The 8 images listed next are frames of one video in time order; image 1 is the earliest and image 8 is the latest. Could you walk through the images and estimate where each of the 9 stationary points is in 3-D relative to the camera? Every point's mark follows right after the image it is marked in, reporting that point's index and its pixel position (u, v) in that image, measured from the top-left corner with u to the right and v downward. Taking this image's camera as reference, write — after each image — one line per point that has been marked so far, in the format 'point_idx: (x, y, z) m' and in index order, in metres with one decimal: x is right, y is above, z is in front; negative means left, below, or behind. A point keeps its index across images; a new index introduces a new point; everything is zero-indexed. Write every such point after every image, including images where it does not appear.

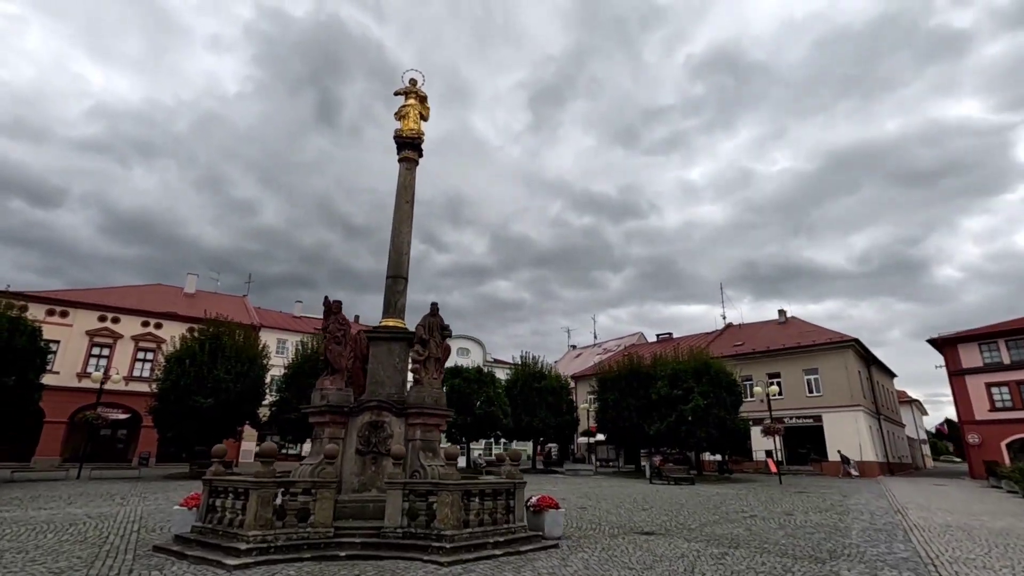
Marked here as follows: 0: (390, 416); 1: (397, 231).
0: (-2.1, -2.3, +9.4) m
1: (-2.4, +1.2, +11.3) m
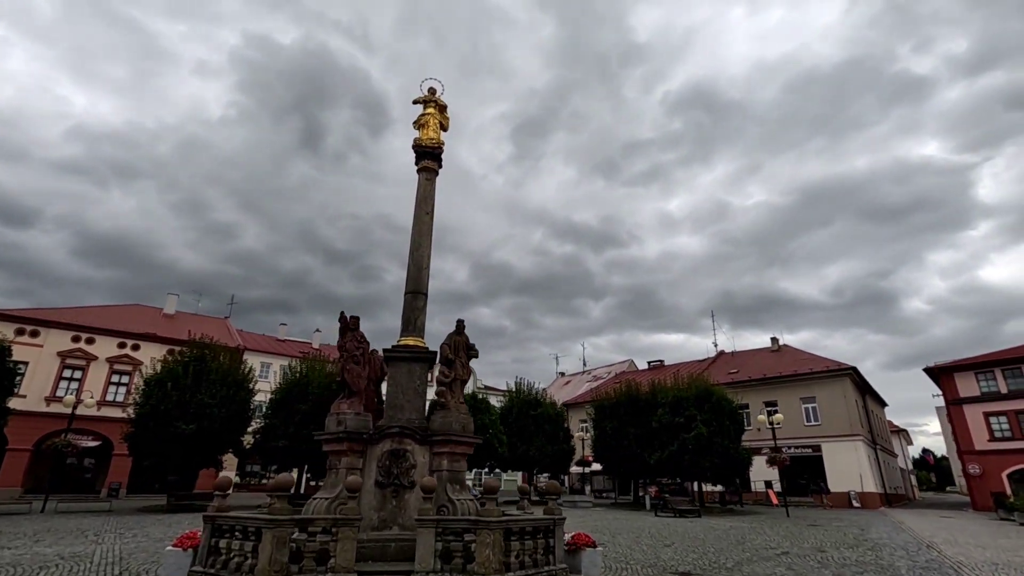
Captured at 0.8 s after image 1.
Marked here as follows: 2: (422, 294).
0: (-1.6, -2.5, +8.5) m
1: (-1.9, +0.9, +10.6) m
2: (-1.7, -0.1, +10.2) m
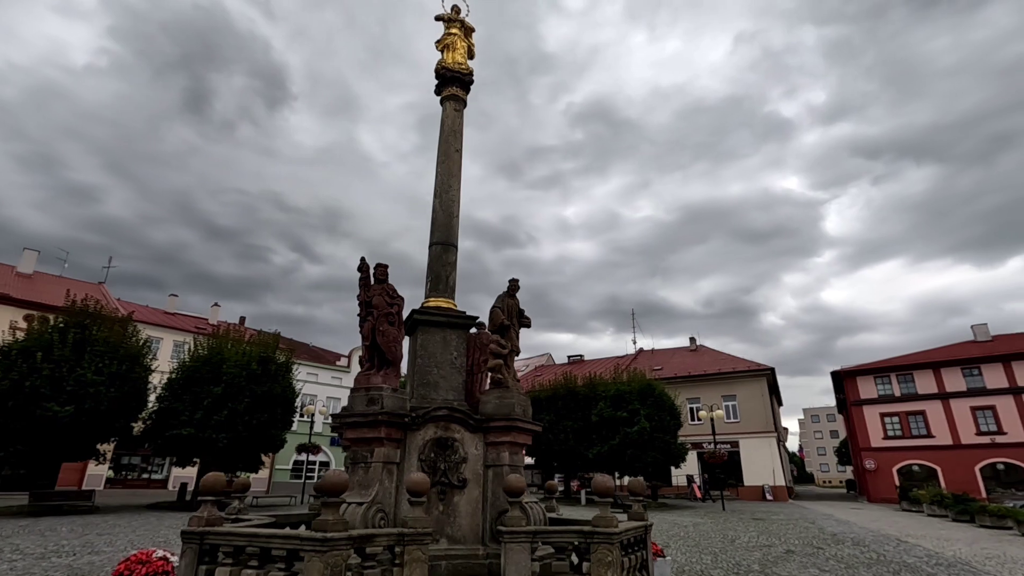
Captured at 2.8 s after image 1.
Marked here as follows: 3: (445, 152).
0: (-0.6, -1.8, +6.6) m
1: (-1.1, +1.6, +8.5) m
2: (-0.9, +0.6, +8.3) m
3: (-1.1, +2.2, +8.8) m
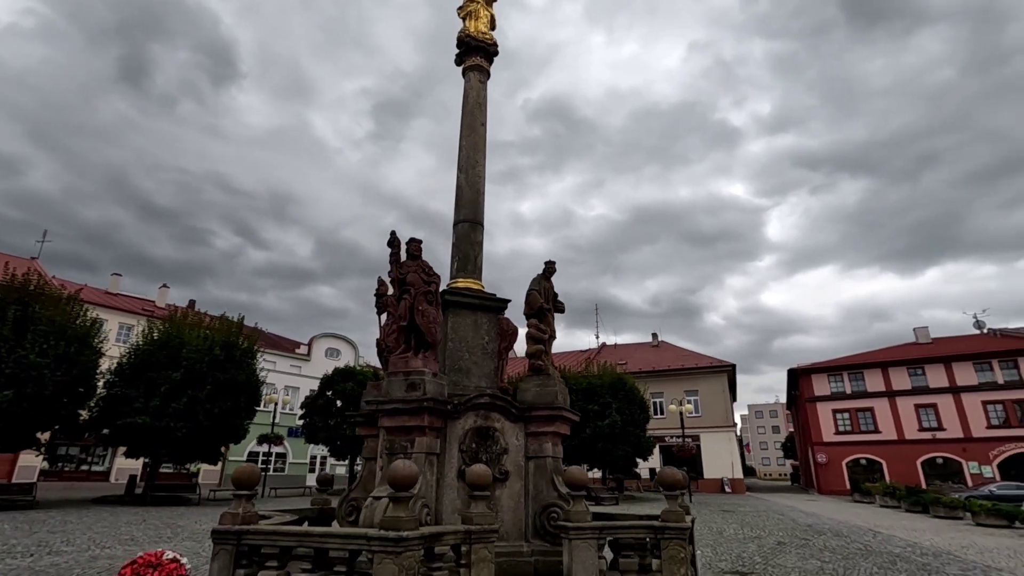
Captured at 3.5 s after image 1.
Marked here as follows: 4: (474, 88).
0: (-0.1, -1.5, +6.2) m
1: (-0.6, +1.9, +8.0) m
2: (-0.5, +0.9, +7.8) m
3: (-0.7, +2.5, +8.3) m
4: (-0.6, +3.2, +8.6) m
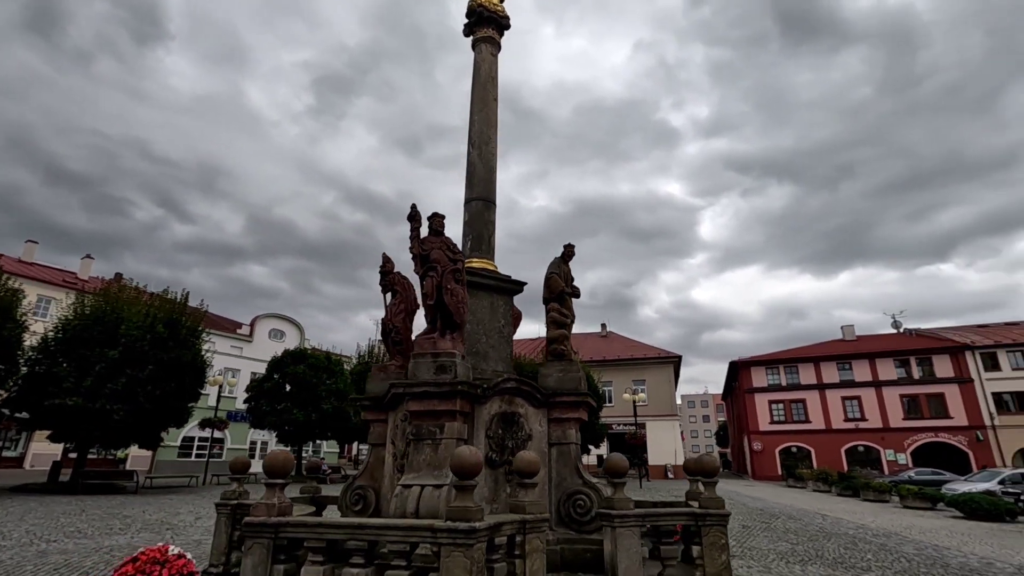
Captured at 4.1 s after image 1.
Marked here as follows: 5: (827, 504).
0: (+0.2, -1.3, +6.0) m
1: (-0.4, +2.2, +7.7) m
2: (-0.3, +1.2, +7.5) m
3: (-0.5, +2.8, +7.9) m
4: (-0.4, +3.5, +8.2) m
5: (+10.8, -7.4, +18.4) m
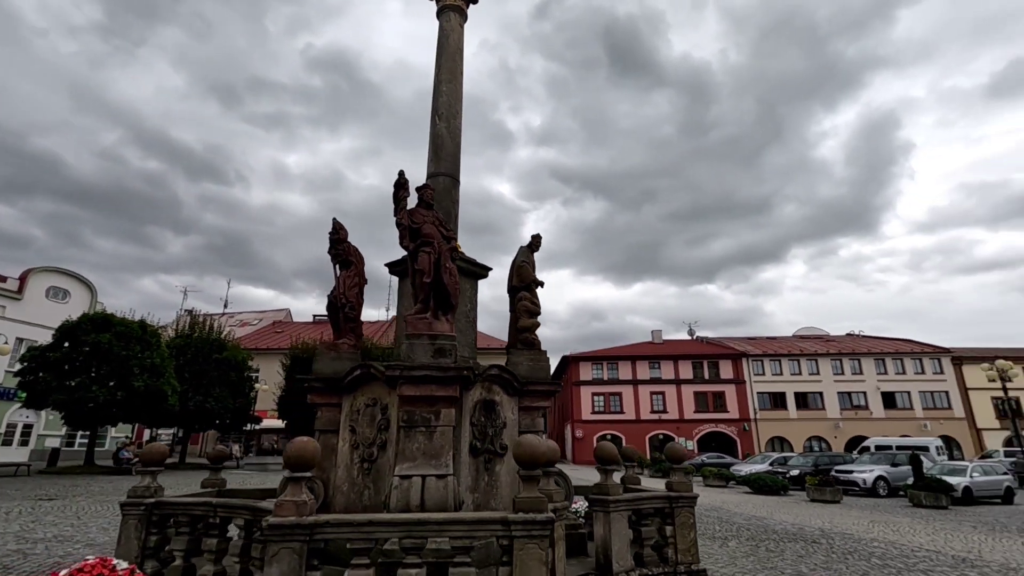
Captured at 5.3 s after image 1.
0: (-0.1, -1.2, +5.9) m
1: (-0.8, +2.5, +7.3) m
2: (-0.7, +1.4, +7.1) m
3: (-0.9, +3.1, +7.5) m
4: (-0.9, +3.8, +7.8) m
5: (+5.4, -7.8, +21.1) m
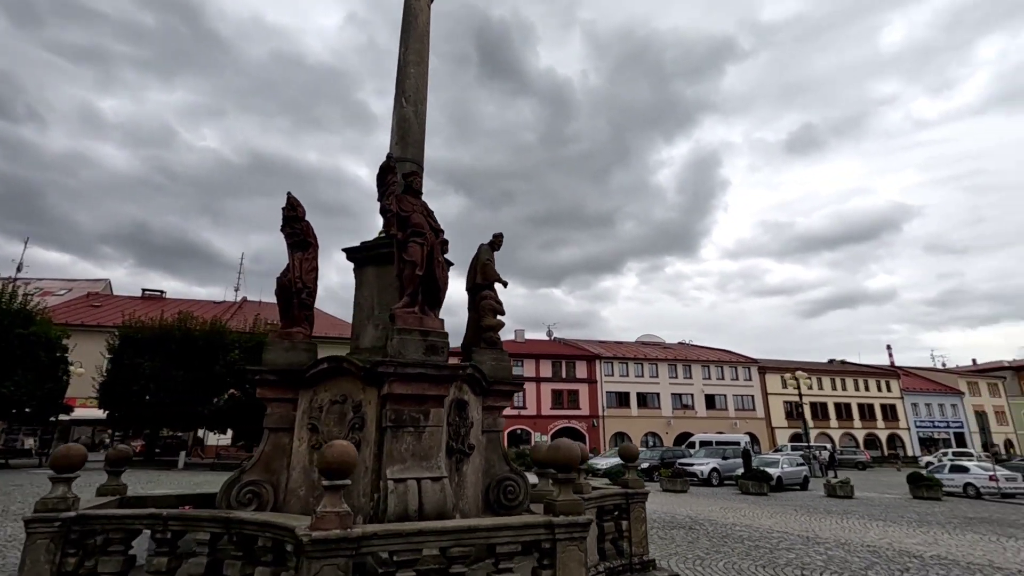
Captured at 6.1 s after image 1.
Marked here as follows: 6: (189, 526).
0: (-0.4, -1.2, +5.8) m
1: (-1.2, +2.6, +7.0) m
2: (-1.2, +1.5, +6.8) m
3: (-1.3, +3.2, +7.1) m
4: (-1.3, +3.9, +7.4) m
5: (+0.3, -7.8, +22.0) m
6: (-2.4, -1.7, +3.9) m
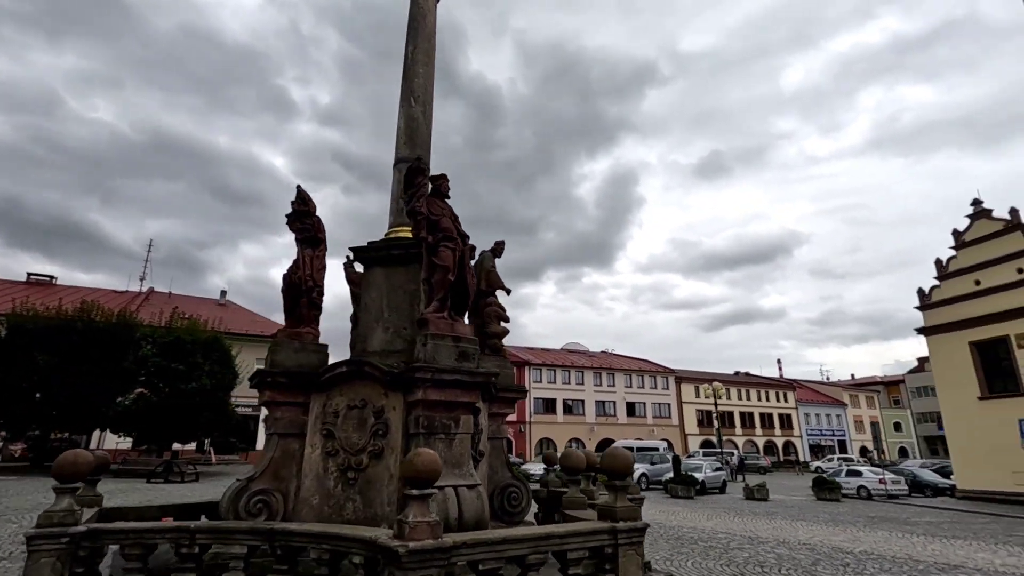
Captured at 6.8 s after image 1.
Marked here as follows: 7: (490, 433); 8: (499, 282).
0: (-0.3, -1.2, +5.8) m
1: (-1.1, +2.5, +6.9) m
2: (-1.1, +1.4, +6.8) m
3: (-1.2, +3.1, +7.1) m
4: (-1.2, +3.8, +7.3) m
5: (-2.3, -8.0, +21.8) m
6: (-2.0, -1.7, +3.6) m
7: (-0.2, -1.6, +6.0) m
8: (-0.2, +0.1, +6.7) m
